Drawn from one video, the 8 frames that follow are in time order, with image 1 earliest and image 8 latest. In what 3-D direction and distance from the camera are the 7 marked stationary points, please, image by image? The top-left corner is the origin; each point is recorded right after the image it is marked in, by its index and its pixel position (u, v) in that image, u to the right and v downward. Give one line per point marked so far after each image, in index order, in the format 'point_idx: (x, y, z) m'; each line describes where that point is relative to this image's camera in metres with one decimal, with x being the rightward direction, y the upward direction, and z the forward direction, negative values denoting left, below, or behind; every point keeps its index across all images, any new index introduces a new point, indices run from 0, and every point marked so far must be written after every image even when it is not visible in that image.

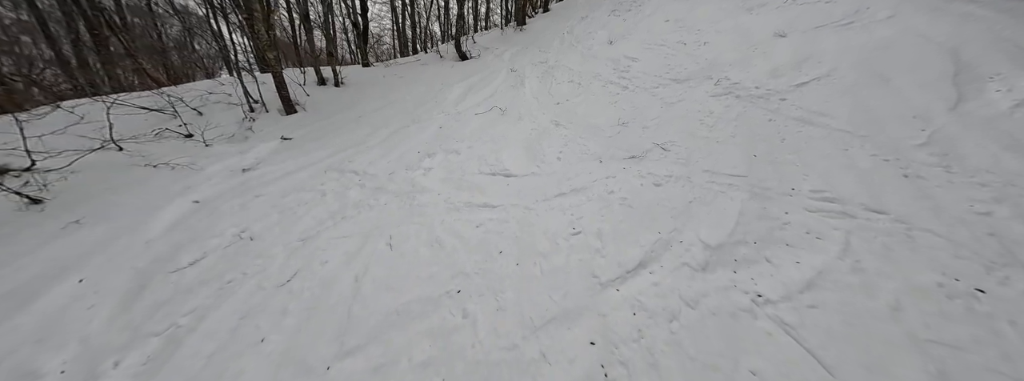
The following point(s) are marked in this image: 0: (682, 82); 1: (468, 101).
0: (+3.8, +2.4, +6.2) m
1: (-1.0, +2.0, +6.1) m
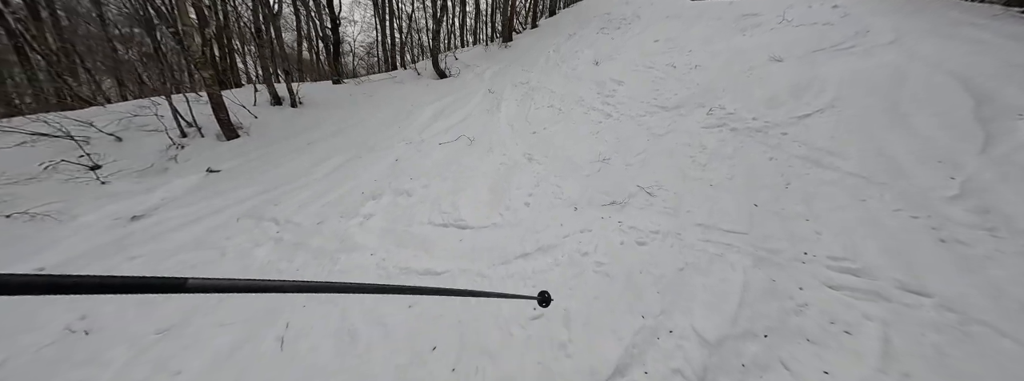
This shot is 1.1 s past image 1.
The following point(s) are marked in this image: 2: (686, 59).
0: (+3.3, +1.6, +5.7) m
1: (-1.6, +1.3, +5.5) m
2: (+4.7, +3.5, +7.4) m
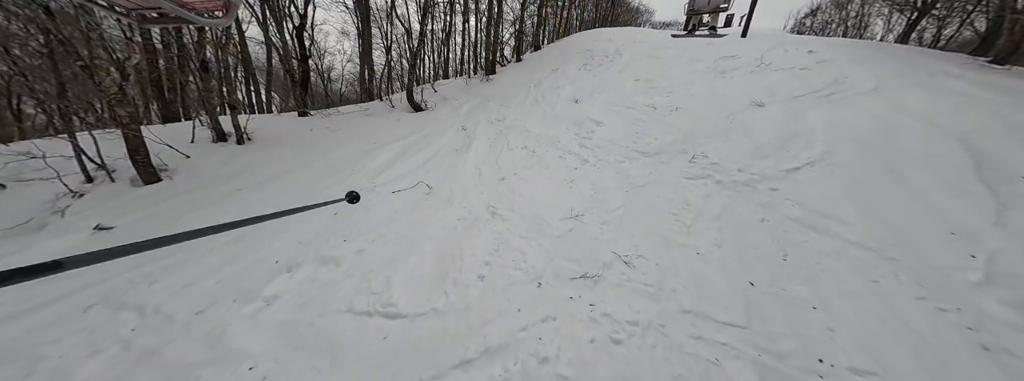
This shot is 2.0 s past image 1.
0: (+2.7, +0.6, +5.2) m
1: (-2.2, +0.4, +4.9) m
2: (+4.0, +2.3, +7.2) m
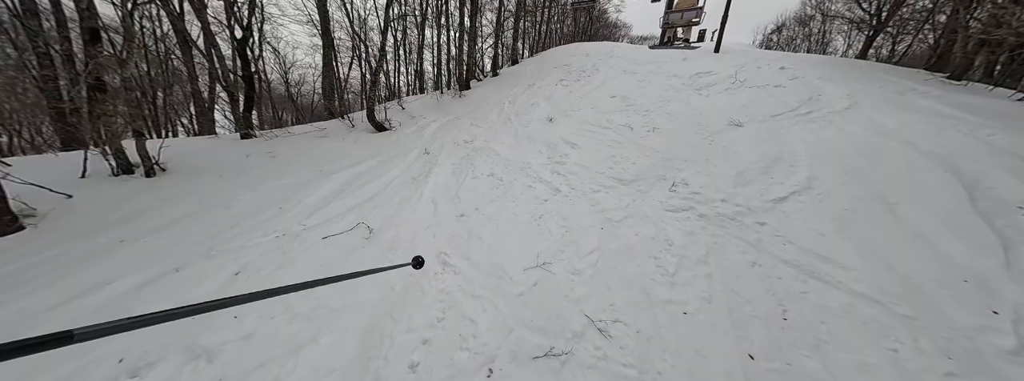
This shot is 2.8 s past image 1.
0: (+2.0, 0.0, +4.7) m
1: (-2.8, -0.3, +4.1) m
2: (+3.2, +1.7, +6.8) m
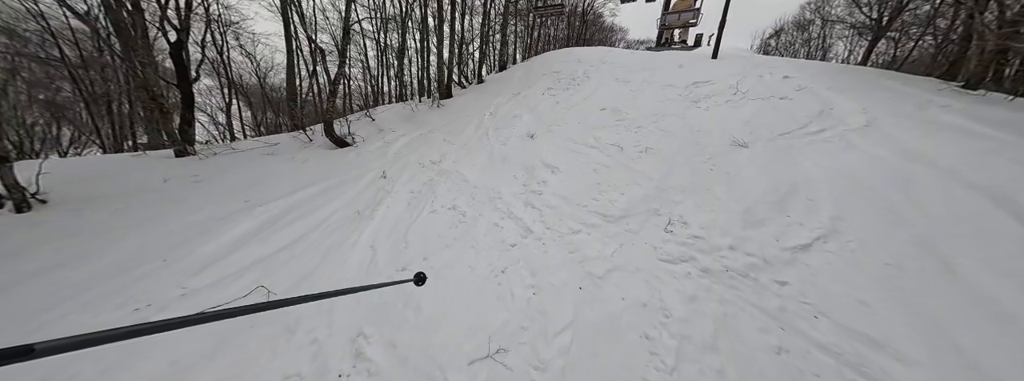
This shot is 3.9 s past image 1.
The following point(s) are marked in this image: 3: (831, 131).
0: (+1.5, -0.5, +3.9) m
1: (-3.3, -0.8, +3.2) m
2: (+2.7, +1.2, +6.0) m
3: (+6.7, +1.3, +5.7) m
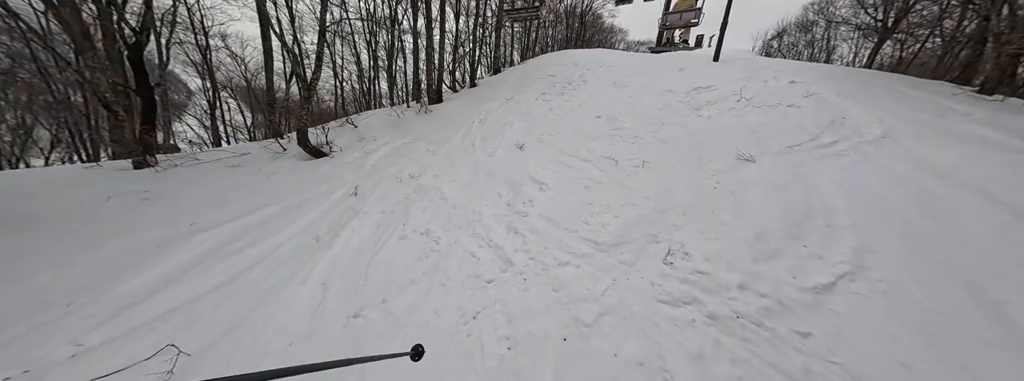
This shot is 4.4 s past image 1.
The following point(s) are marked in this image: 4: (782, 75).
0: (+1.2, -0.8, +3.4) m
1: (-3.6, -1.2, +2.7) m
2: (+2.4, +0.8, +5.5) m
3: (+6.4, +0.9, +5.2) m
4: (+8.7, +3.7, +8.8) m
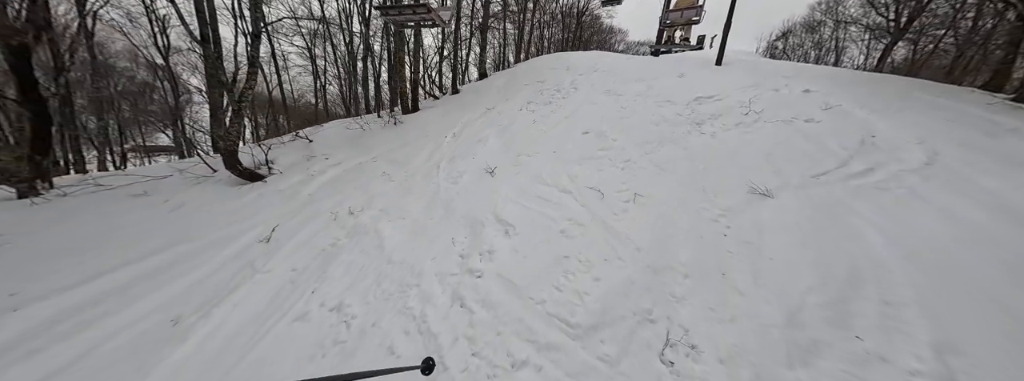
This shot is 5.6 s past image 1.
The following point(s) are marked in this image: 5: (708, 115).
0: (+0.6, -1.5, +2.4) m
1: (-4.2, -1.8, +1.7) m
2: (+1.8, +0.2, +4.5) m
3: (+5.8, +0.3, +4.2) m
4: (+8.1, +3.1, +7.8) m
5: (+4.7, +1.8, +6.5) m
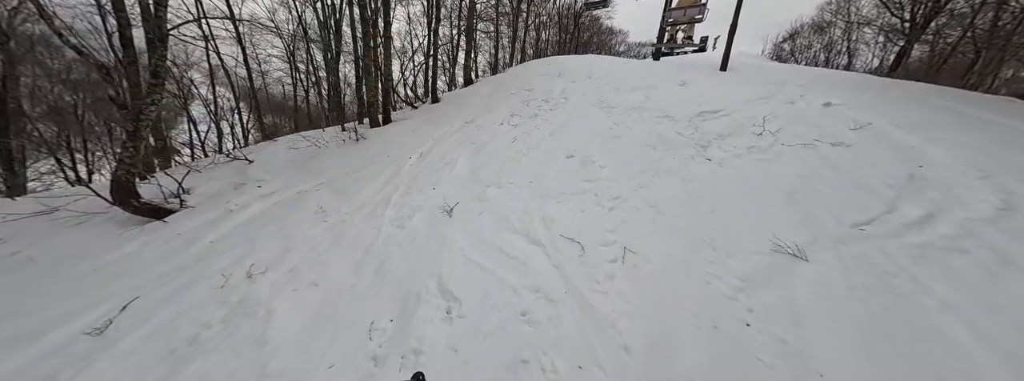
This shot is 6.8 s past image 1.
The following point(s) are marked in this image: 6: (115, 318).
0: (0.0, -2.1, +1.4) m
1: (-4.8, -2.4, +0.7) m
2: (+1.2, -0.5, +3.4) m
3: (+5.2, -0.4, +3.2) m
4: (+7.6, +2.4, +6.7) m
5: (+4.2, +1.1, +5.4) m
6: (-4.0, -1.3, +2.9) m
